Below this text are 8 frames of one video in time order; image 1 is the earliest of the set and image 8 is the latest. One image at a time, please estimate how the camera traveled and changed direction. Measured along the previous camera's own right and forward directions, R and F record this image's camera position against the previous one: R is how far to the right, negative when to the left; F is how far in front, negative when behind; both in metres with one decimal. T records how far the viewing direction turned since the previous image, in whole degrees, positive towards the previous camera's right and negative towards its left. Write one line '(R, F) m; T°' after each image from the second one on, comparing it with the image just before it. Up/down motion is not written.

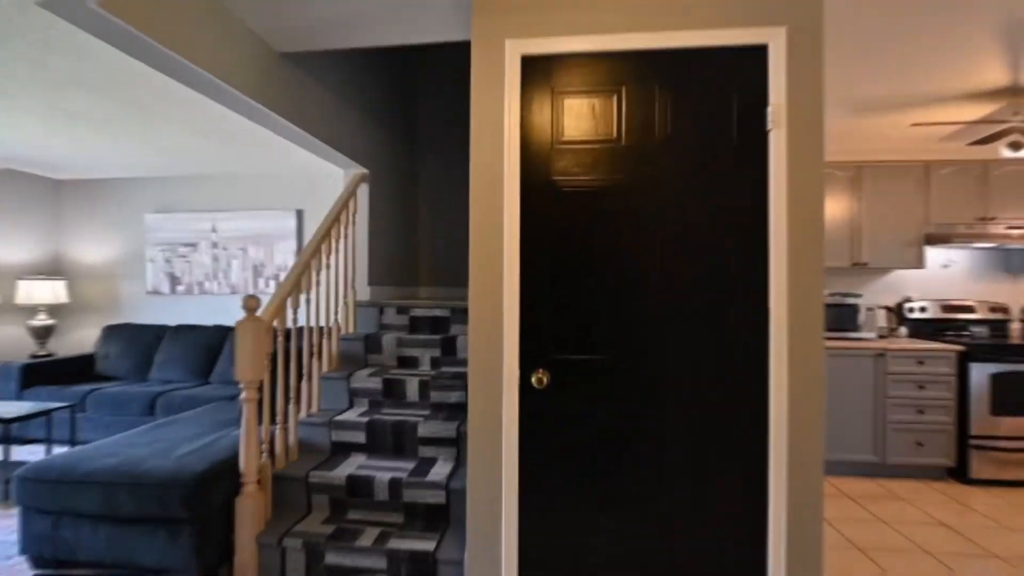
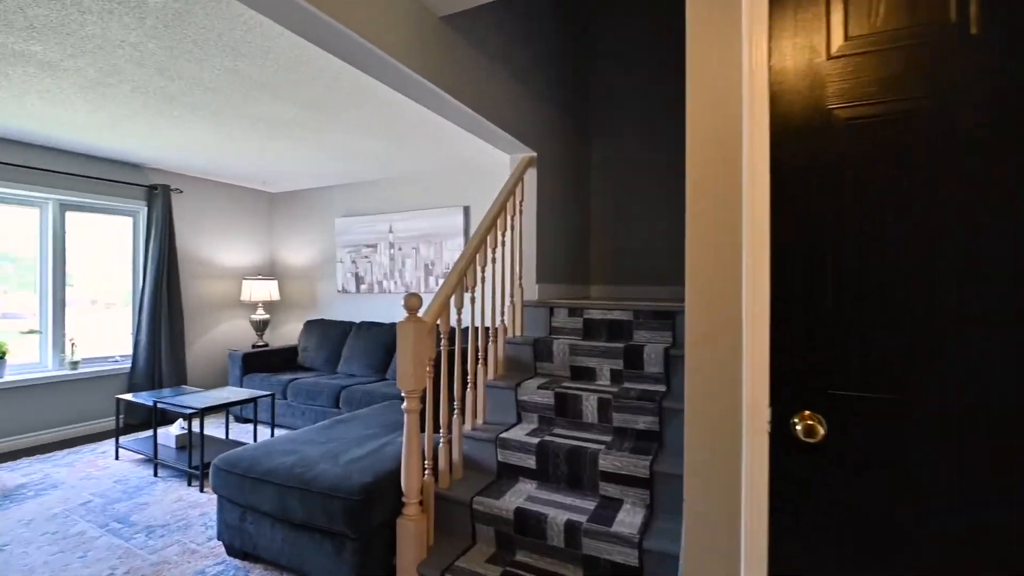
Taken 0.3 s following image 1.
(-0.2, +0.5) m; -19°
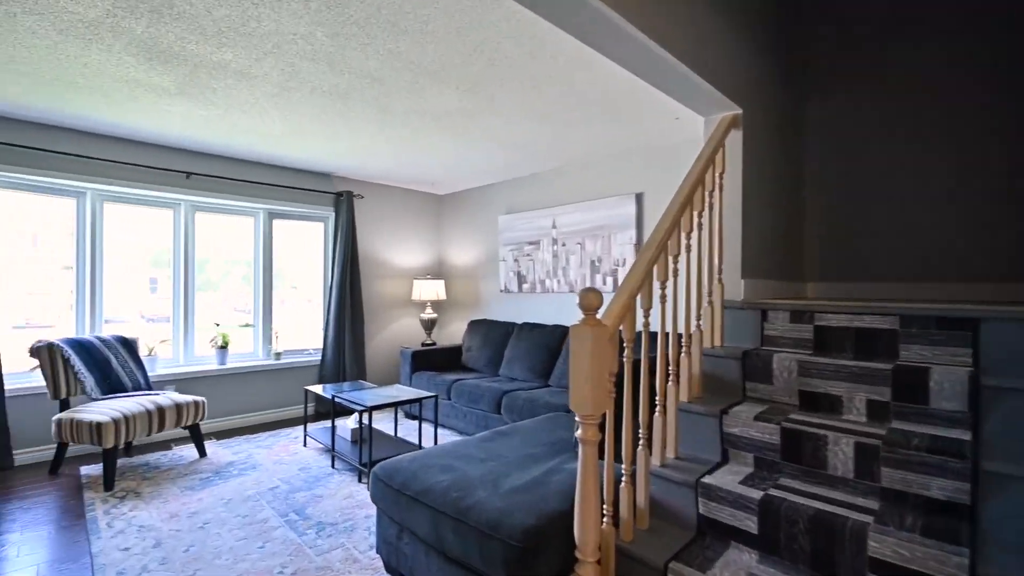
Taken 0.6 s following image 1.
(-0.2, +0.5) m; -19°
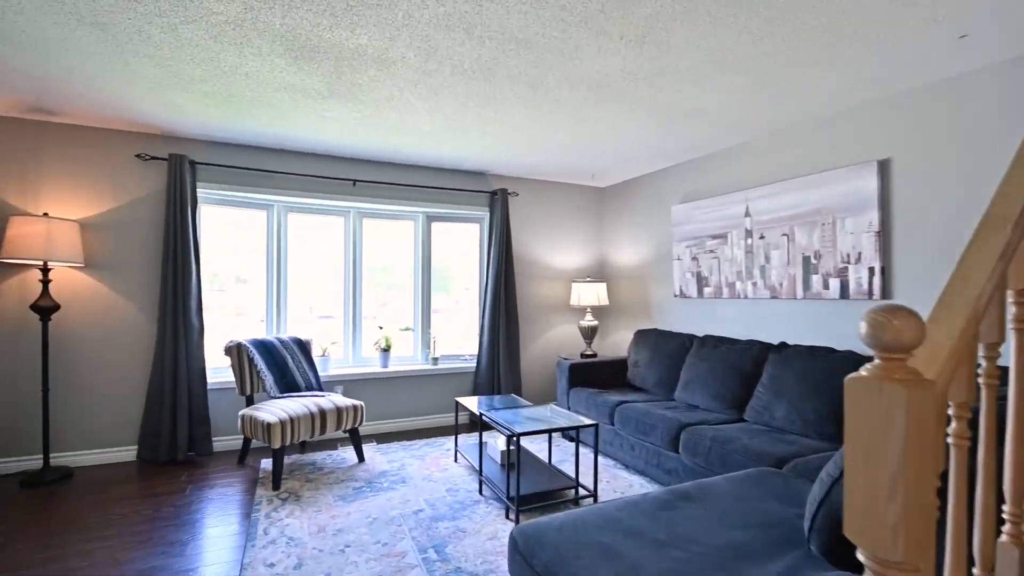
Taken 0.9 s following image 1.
(-0.1, +0.6) m; -20°
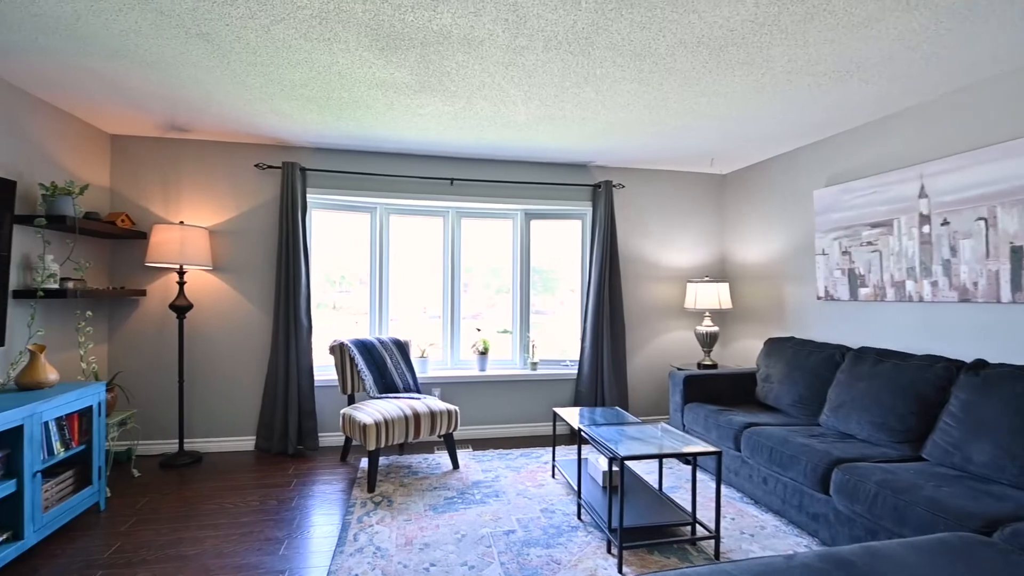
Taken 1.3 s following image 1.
(0.0, +0.3) m; -13°
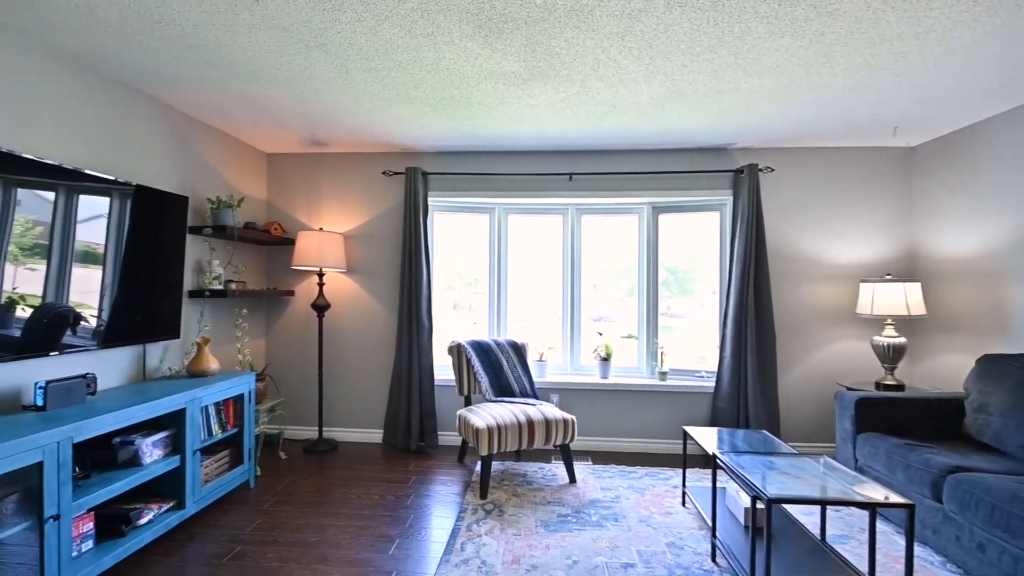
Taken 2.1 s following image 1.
(+0.1, +0.2) m; -16°
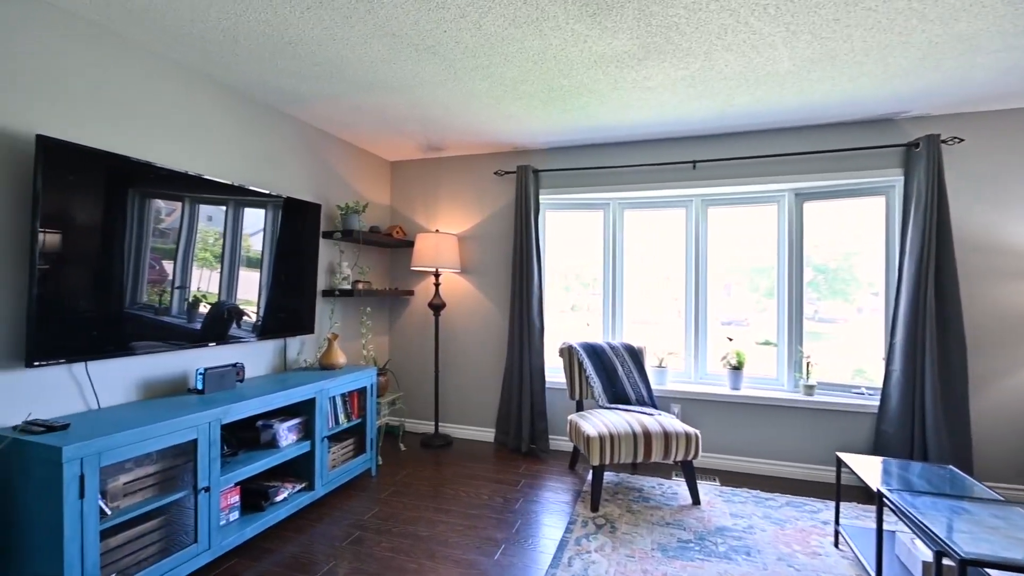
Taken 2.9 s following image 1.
(0.0, +0.1) m; -14°
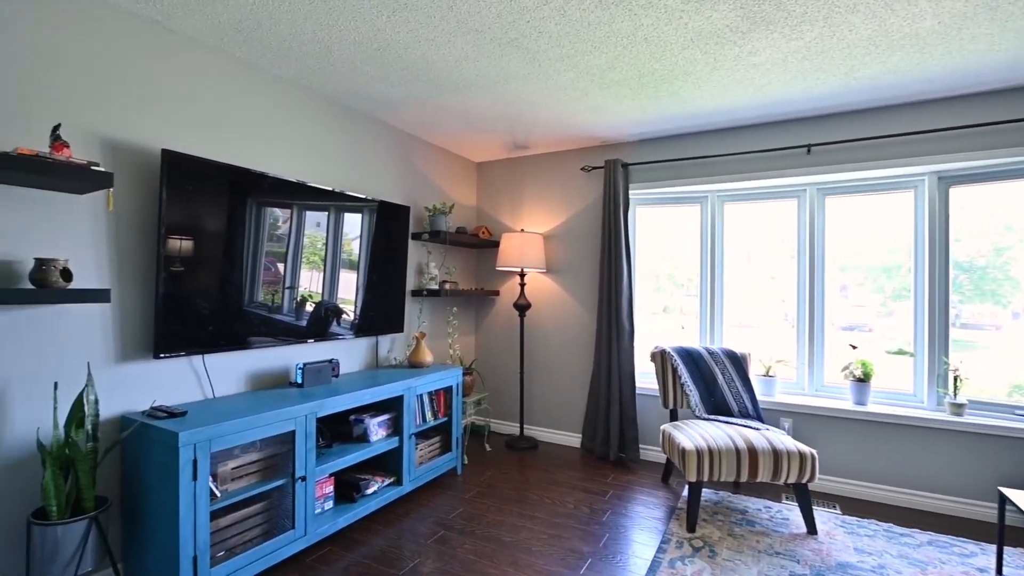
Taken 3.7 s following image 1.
(0.0, +0.1) m; -11°
